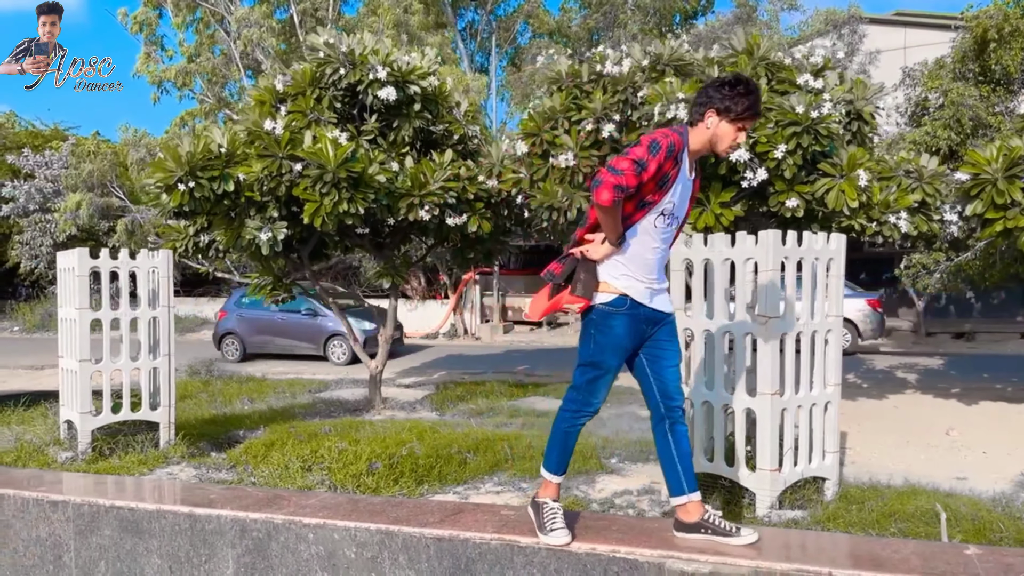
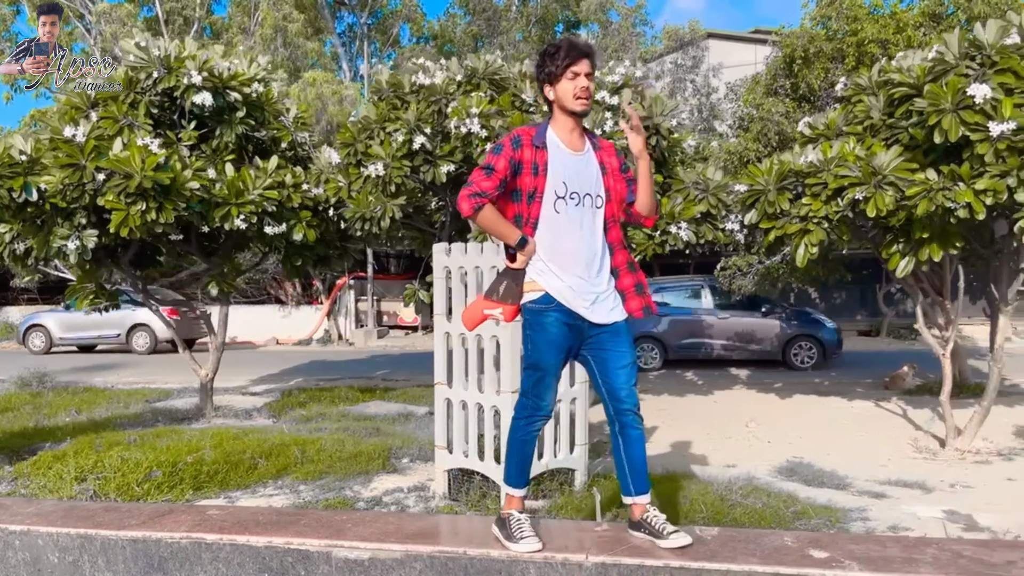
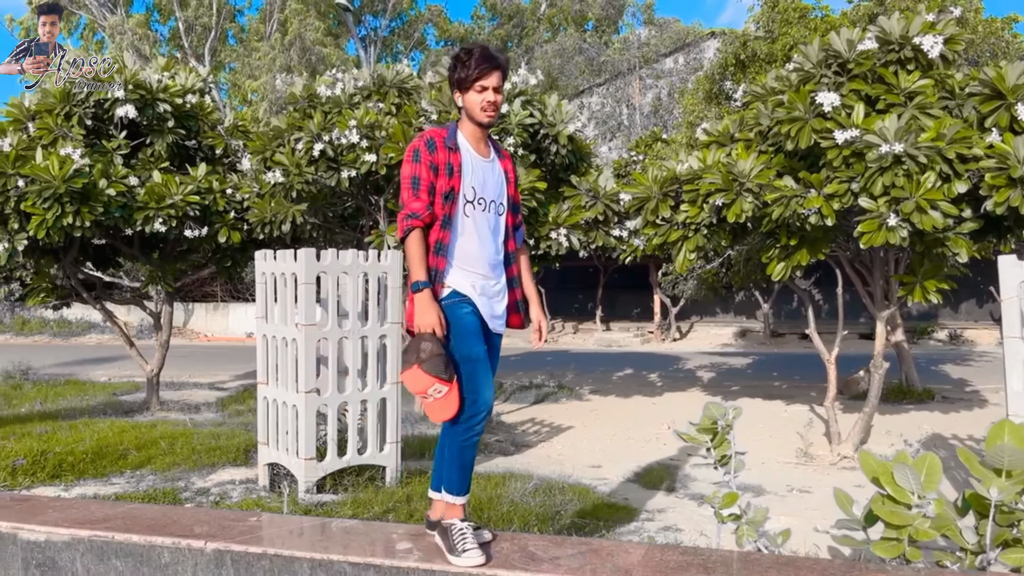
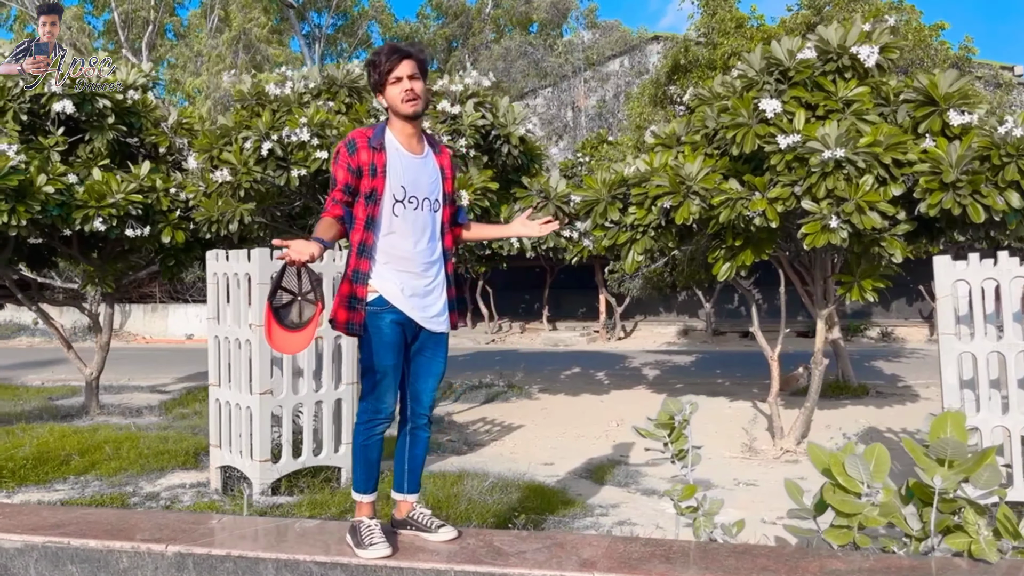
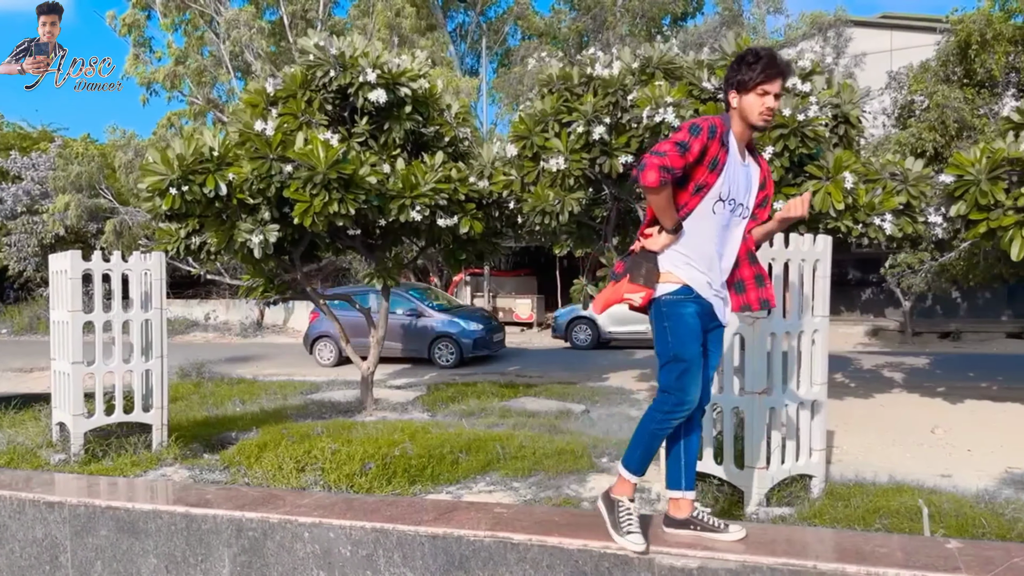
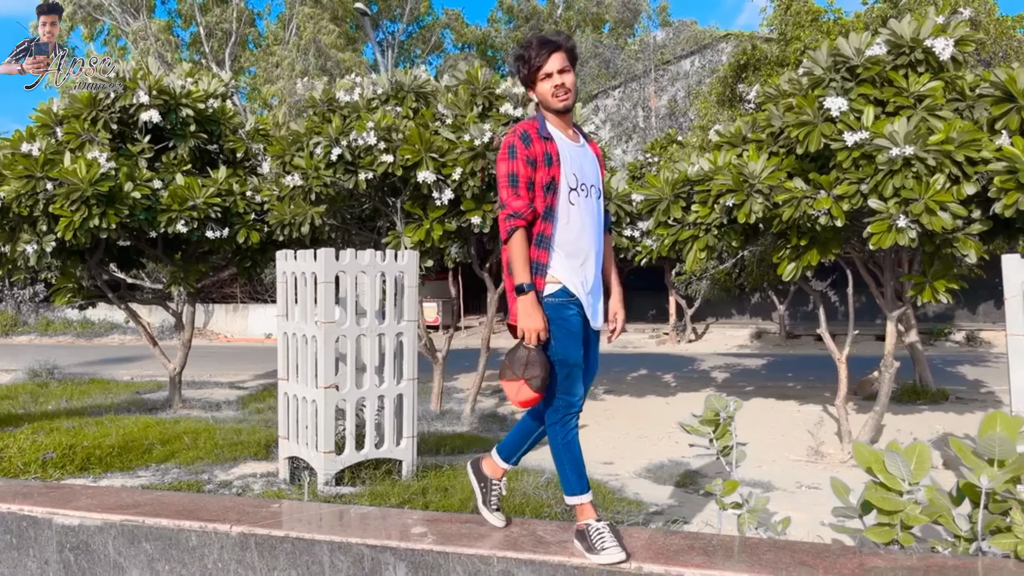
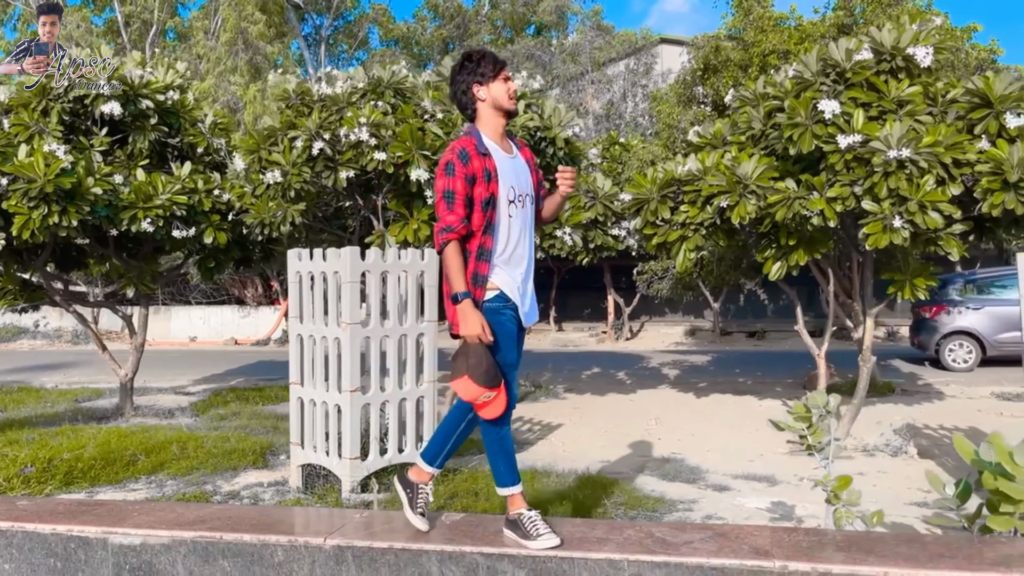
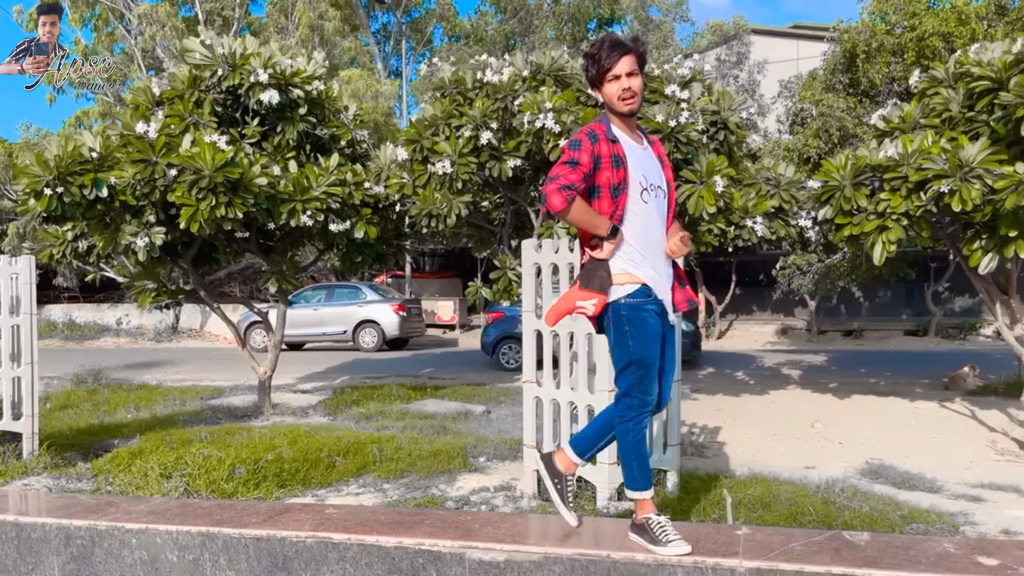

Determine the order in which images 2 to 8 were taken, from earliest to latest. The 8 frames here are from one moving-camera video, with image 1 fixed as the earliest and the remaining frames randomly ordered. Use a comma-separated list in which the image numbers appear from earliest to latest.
5, 8, 2, 7, 4, 3, 6
